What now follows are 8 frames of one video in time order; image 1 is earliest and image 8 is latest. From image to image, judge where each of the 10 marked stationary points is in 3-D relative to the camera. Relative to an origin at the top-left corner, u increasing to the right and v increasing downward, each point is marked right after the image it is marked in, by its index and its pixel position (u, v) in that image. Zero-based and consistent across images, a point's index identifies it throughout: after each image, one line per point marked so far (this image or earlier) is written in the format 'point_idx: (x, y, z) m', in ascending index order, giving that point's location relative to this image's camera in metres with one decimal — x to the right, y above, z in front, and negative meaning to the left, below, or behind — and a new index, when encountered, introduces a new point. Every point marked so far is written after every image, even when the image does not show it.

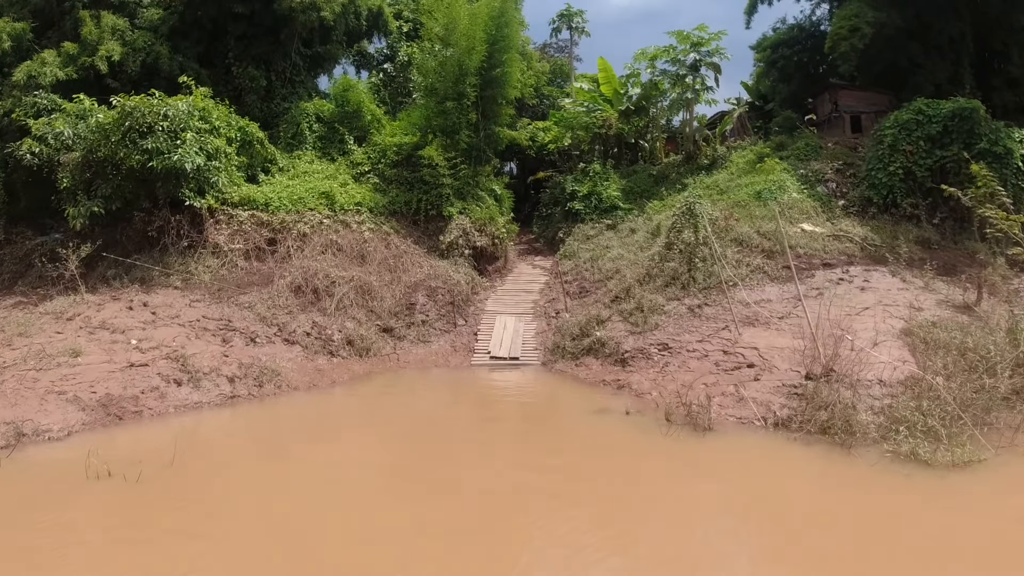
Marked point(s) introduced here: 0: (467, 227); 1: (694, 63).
0: (-1.0, +1.3, +12.5) m
1: (+4.9, +6.1, +16.2) m
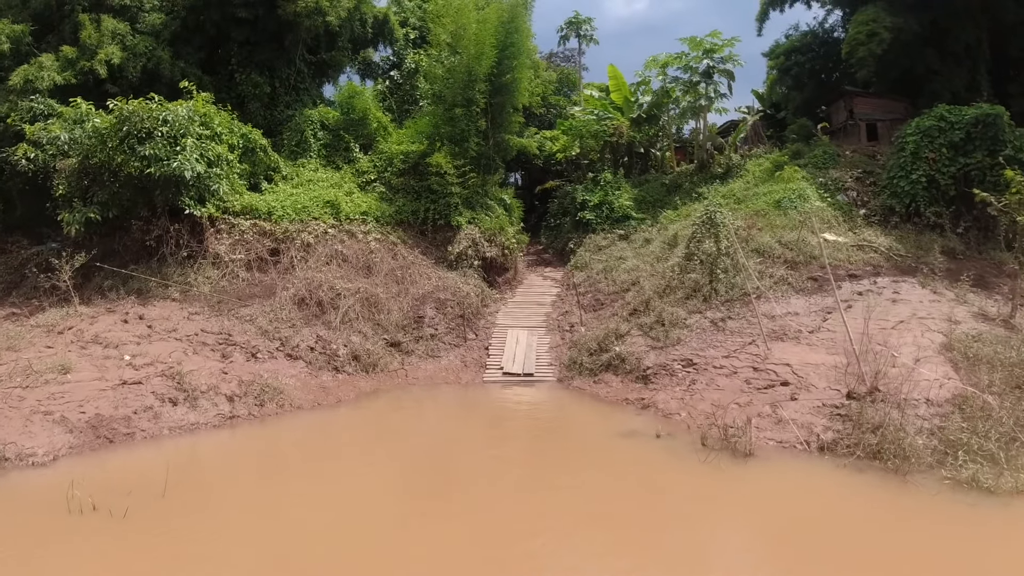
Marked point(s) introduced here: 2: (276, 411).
0: (-0.8, +1.0, +12.1) m
1: (+5.2, +5.8, +15.9) m
2: (-3.0, -1.6, +7.6) m
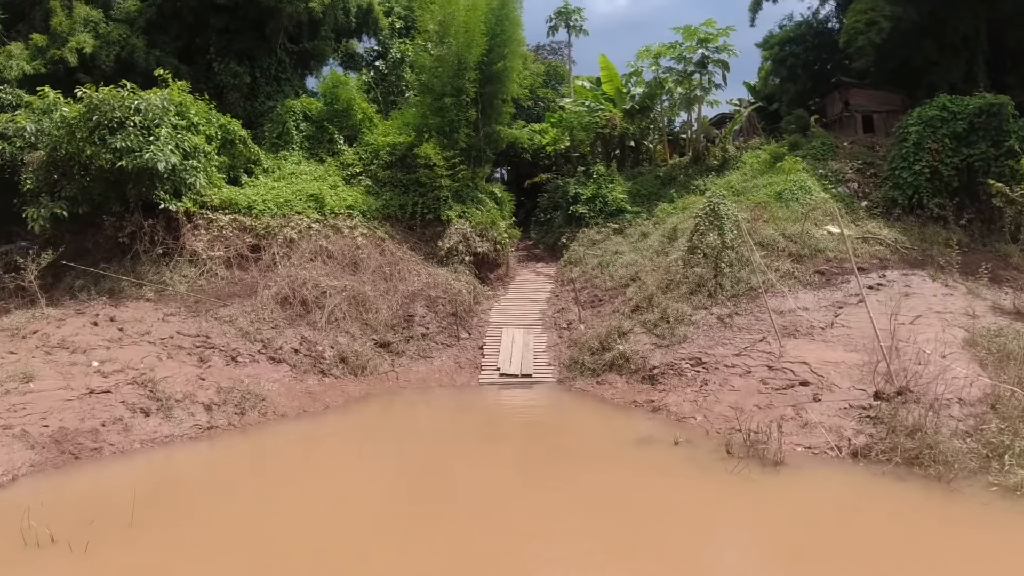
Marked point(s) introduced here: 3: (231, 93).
0: (-0.9, +1.1, +11.6) m
1: (+4.9, +5.9, +15.5) m
2: (-3.0, -1.6, +7.1) m
3: (-6.1, +4.2, +13.3) m
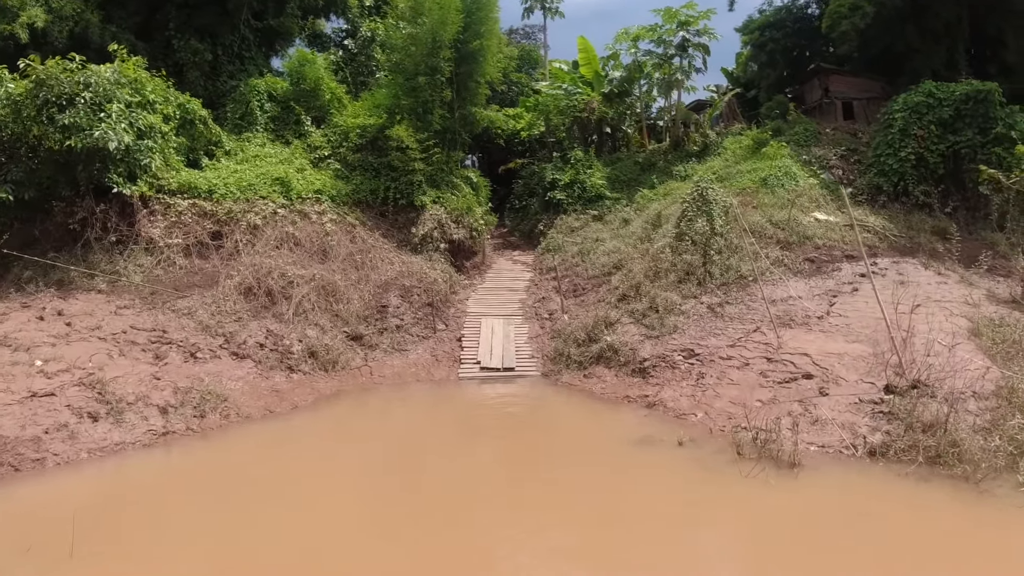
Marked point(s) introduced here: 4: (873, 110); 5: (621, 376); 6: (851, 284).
0: (-1.3, +1.3, +11.1) m
1: (+4.3, +6.2, +15.2) m
2: (-3.1, -1.5, +6.5) m
3: (-6.6, +4.4, +12.4) m
4: (+9.0, +4.4, +15.0) m
5: (+1.3, -1.1, +7.3) m
6: (+4.7, +0.1, +8.2) m
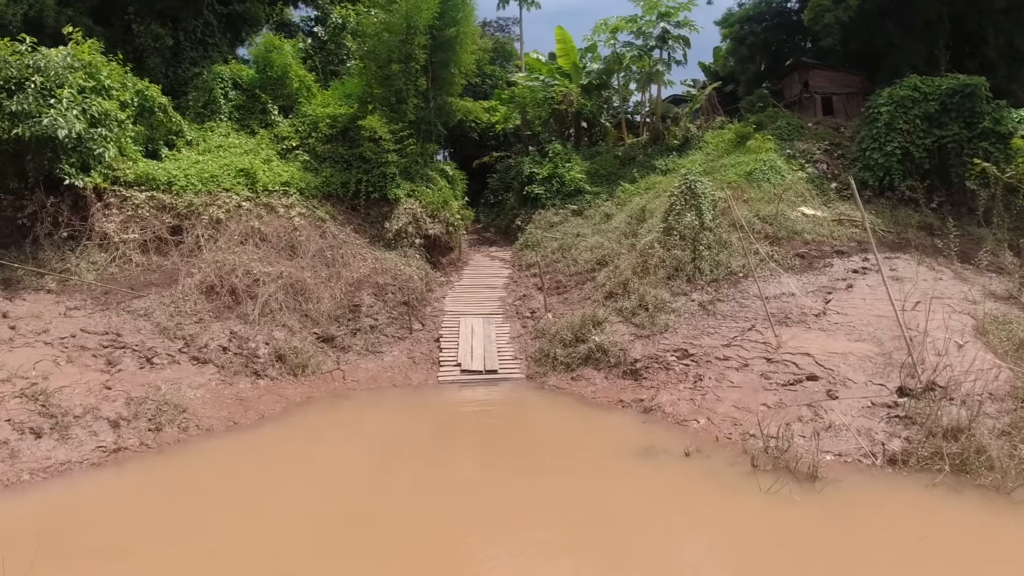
0: (-1.7, +1.3, +10.5) m
1: (+3.7, +6.3, +14.9) m
2: (-3.3, -1.5, +5.9) m
3: (-7.0, +4.5, +11.6) m
4: (+8.4, +4.5, +15.0) m
5: (+1.1, -1.0, +6.9) m
6: (+4.4, +0.1, +8.0) m
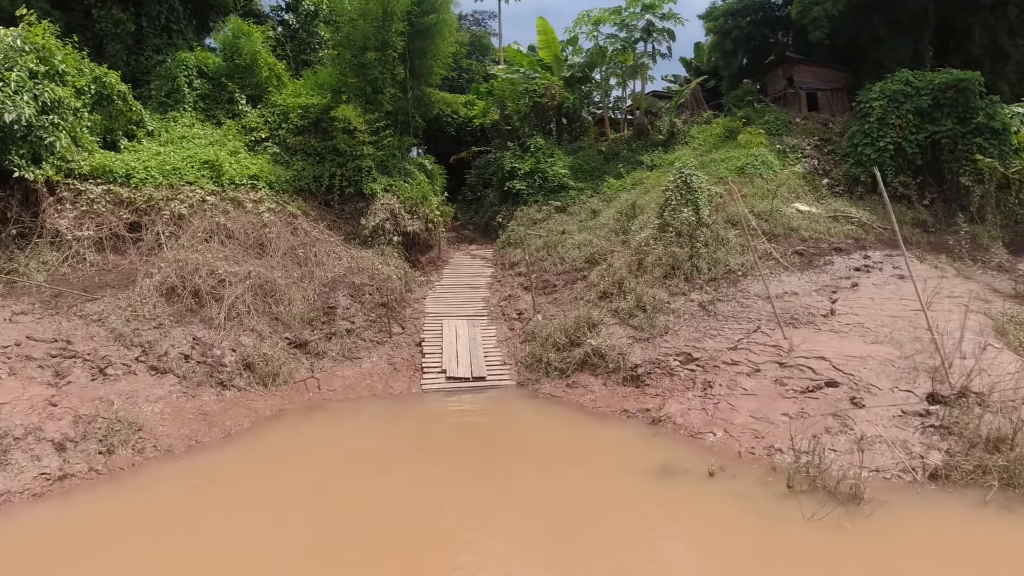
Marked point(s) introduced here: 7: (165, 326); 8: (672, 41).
0: (-1.9, +1.3, +9.9) m
1: (+3.2, +6.3, +14.5) m
2: (-3.3, -1.5, +5.2) m
3: (-7.3, +4.4, +10.7) m
4: (+8.0, +4.6, +14.8) m
5: (+1.1, -1.0, +6.4) m
6: (+4.3, +0.1, +7.7) m
7: (-4.0, -0.4, +6.9) m
8: (+3.9, +6.0, +14.4) m
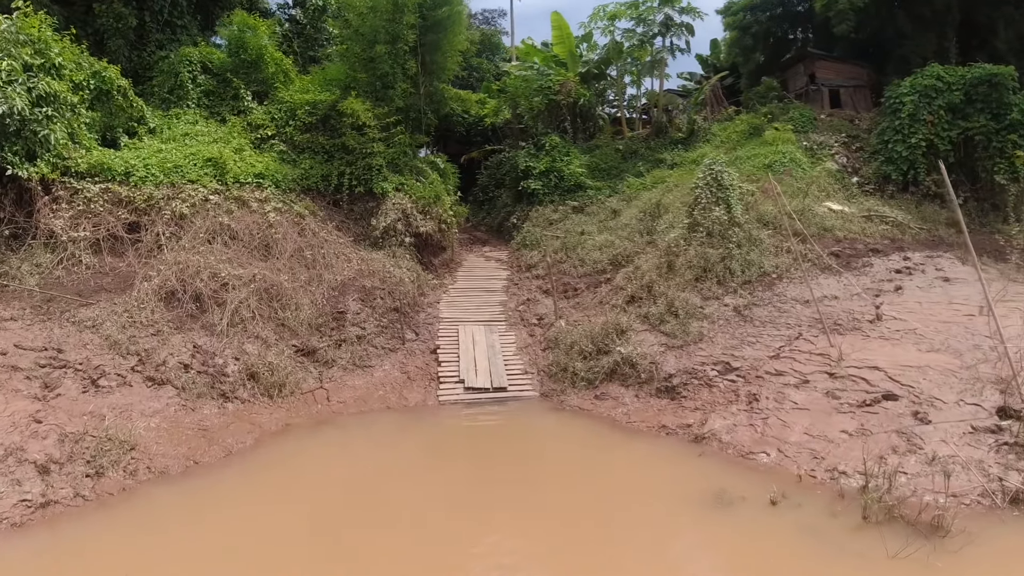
0: (-1.6, +1.3, +9.5) m
1: (+3.5, +6.2, +14.0) m
2: (-3.1, -1.5, +4.8) m
3: (-7.1, +4.4, +10.4) m
4: (+8.3, +4.5, +14.3) m
5: (+1.3, -1.1, +5.9) m
6: (+4.5, +0.1, +7.1) m
7: (-3.8, -0.5, +6.4) m
8: (+4.2, +5.9, +13.9) m
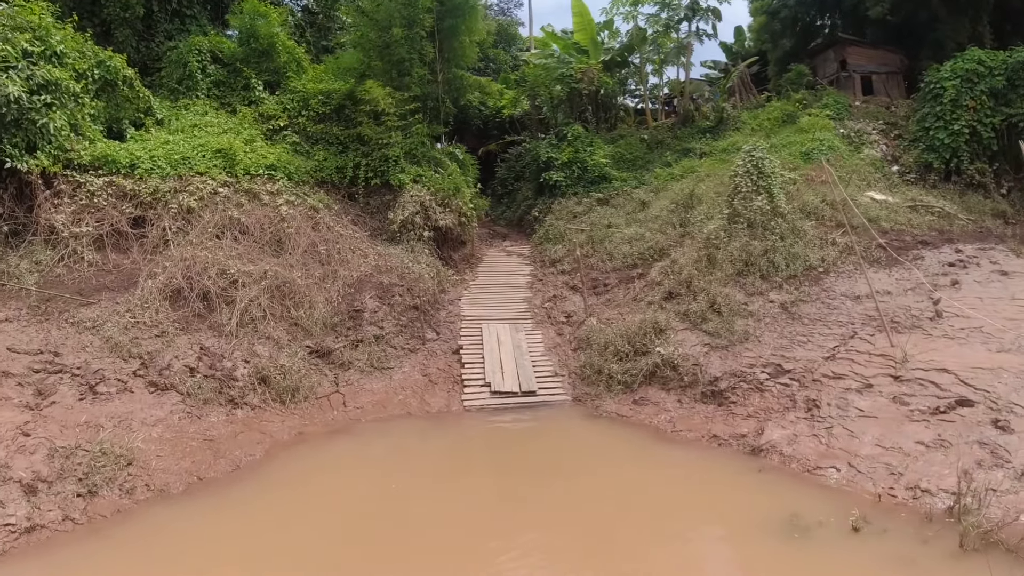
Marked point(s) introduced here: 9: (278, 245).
0: (-1.3, +1.3, +9.0) m
1: (+4.0, +6.3, +13.4) m
2: (-2.8, -1.5, +4.4) m
3: (-6.7, +4.4, +10.0) m
4: (+8.7, +4.6, +13.6) m
5: (+1.6, -1.0, +5.4) m
6: (+4.8, +0.1, +6.6) m
7: (-3.5, -0.5, +6.1) m
8: (+4.7, +6.0, +13.3) m
9: (-2.9, +0.5, +7.5) m
